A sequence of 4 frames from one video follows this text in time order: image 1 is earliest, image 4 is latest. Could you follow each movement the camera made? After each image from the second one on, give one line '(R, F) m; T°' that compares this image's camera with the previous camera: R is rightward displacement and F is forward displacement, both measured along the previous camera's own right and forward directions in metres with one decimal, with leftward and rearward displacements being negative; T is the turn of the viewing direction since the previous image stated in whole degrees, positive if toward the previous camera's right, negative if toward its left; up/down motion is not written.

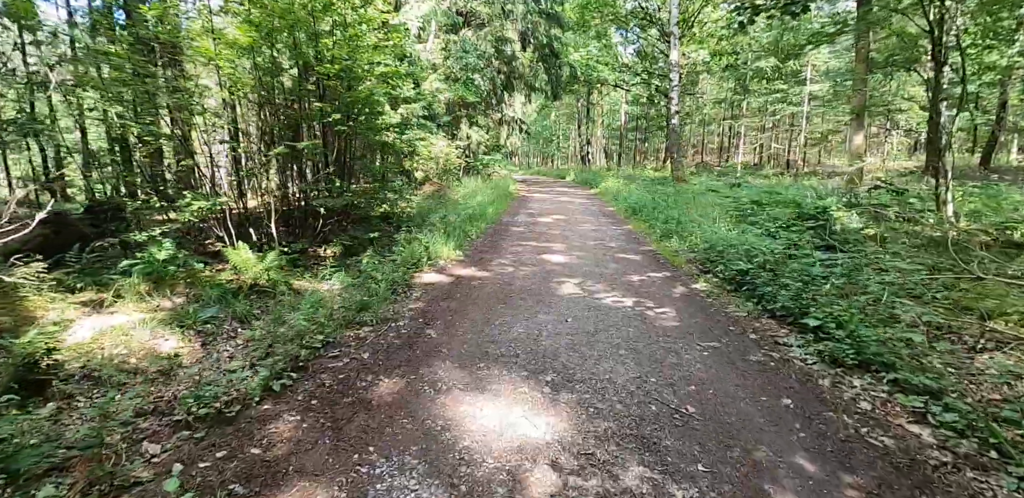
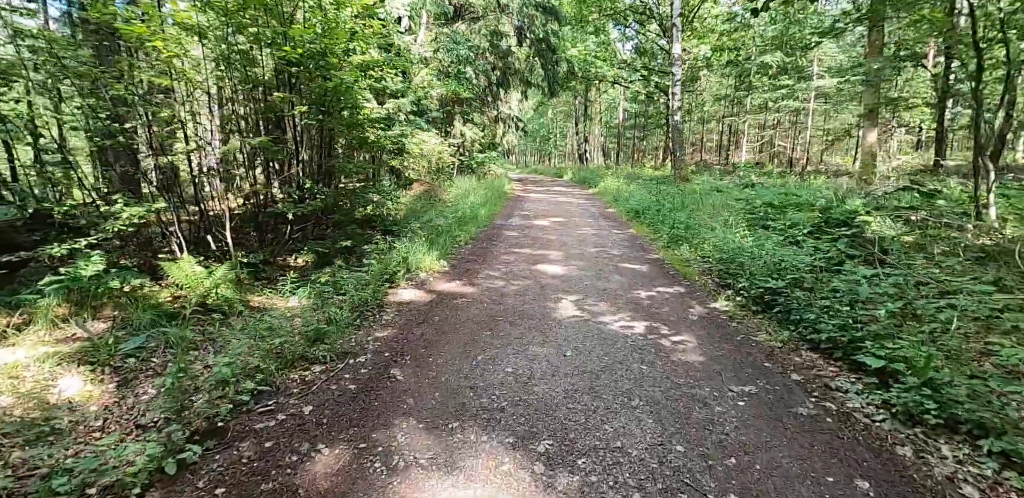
(+0.1, +1.0) m; 0°
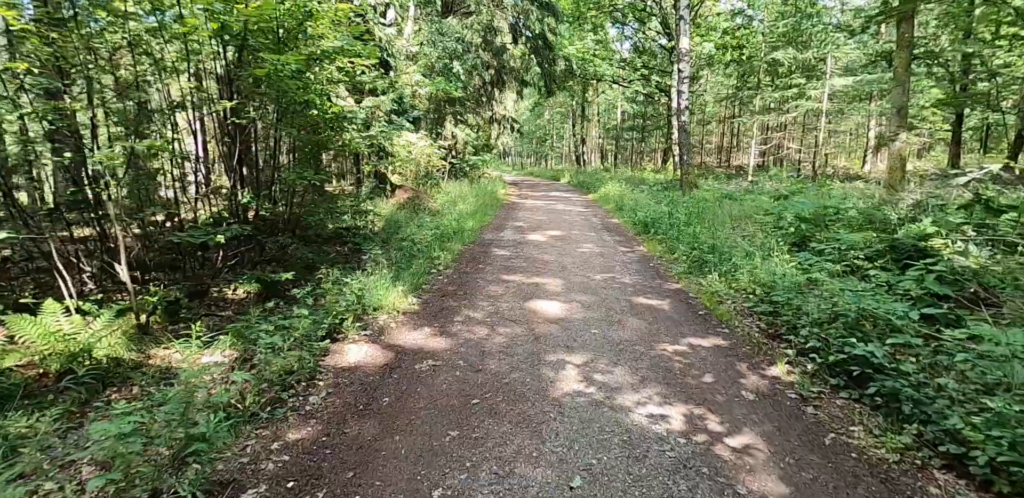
(+0.1, +1.6) m; 0°
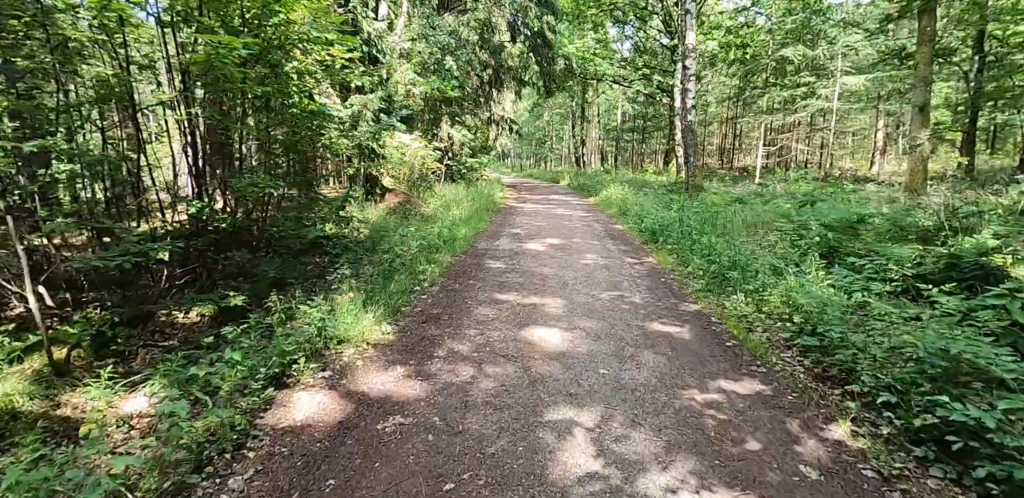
(+0.1, +1.0) m; 0°
